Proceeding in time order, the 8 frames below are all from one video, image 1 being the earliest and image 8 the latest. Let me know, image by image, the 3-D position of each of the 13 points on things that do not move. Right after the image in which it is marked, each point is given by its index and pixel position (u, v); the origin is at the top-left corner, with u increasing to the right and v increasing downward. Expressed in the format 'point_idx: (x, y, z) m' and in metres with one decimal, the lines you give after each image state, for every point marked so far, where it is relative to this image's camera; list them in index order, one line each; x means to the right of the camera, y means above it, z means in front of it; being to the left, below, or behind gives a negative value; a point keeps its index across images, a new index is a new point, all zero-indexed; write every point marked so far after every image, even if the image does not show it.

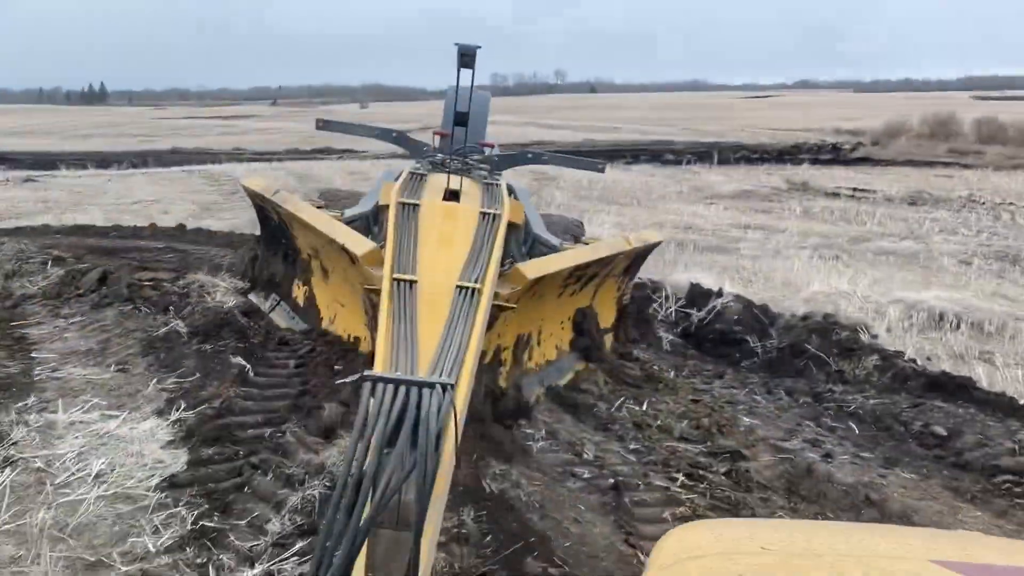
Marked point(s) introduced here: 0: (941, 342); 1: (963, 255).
0: (+3.4, -0.4, +7.0) m
1: (+6.4, +0.5, +12.6) m
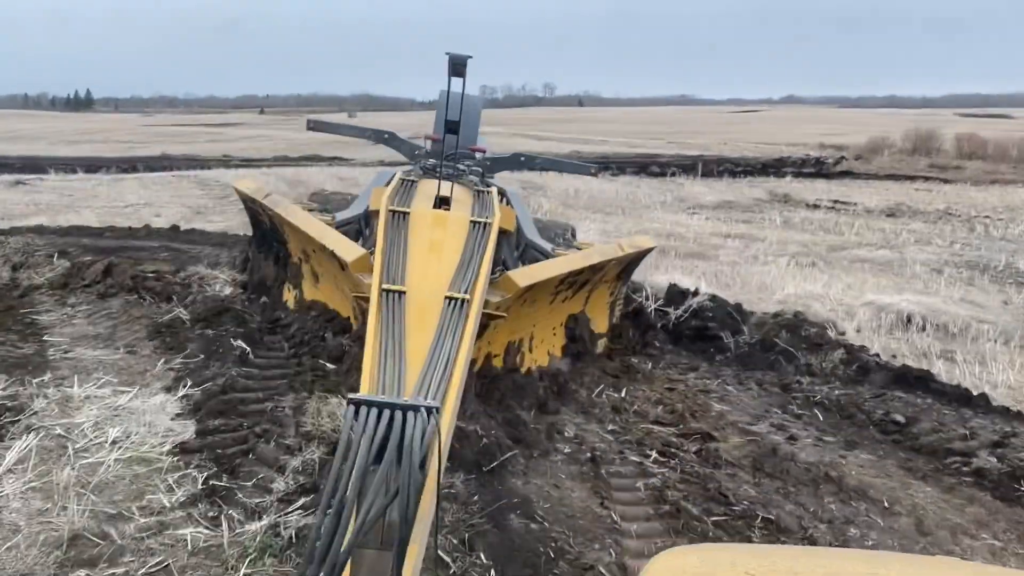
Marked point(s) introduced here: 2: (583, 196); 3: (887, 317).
0: (+3.3, -0.4, +7.4) m
1: (+6.2, +0.4, +13.0) m
2: (+1.6, +2.0, +19.5) m
3: (+3.4, -0.3, +8.2) m
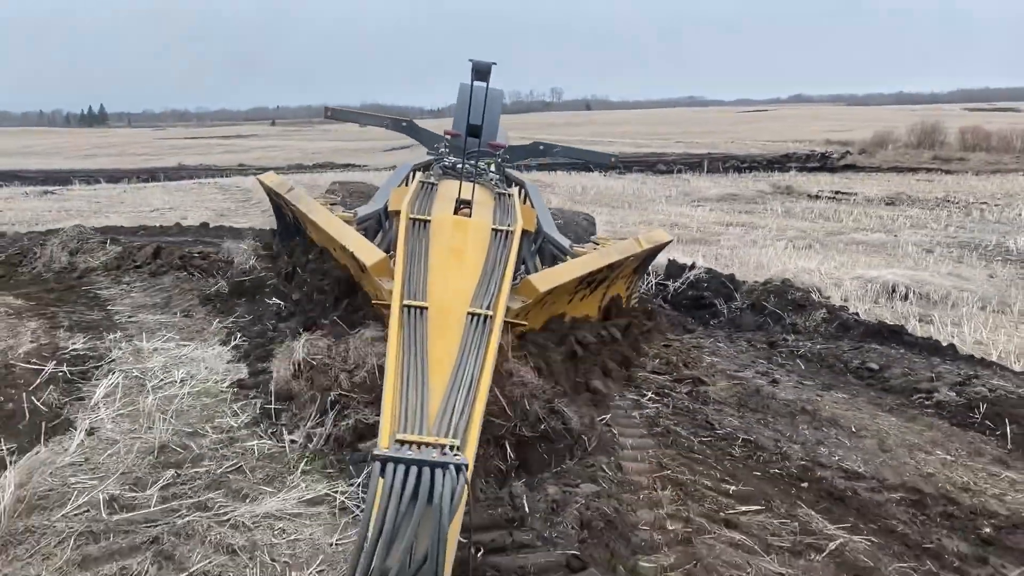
0: (+3.4, -0.1, +7.9) m
1: (+6.4, +0.7, +13.5) m
2: (+1.8, +2.2, +20.1) m
3: (+3.6, 0.0, +8.7) m
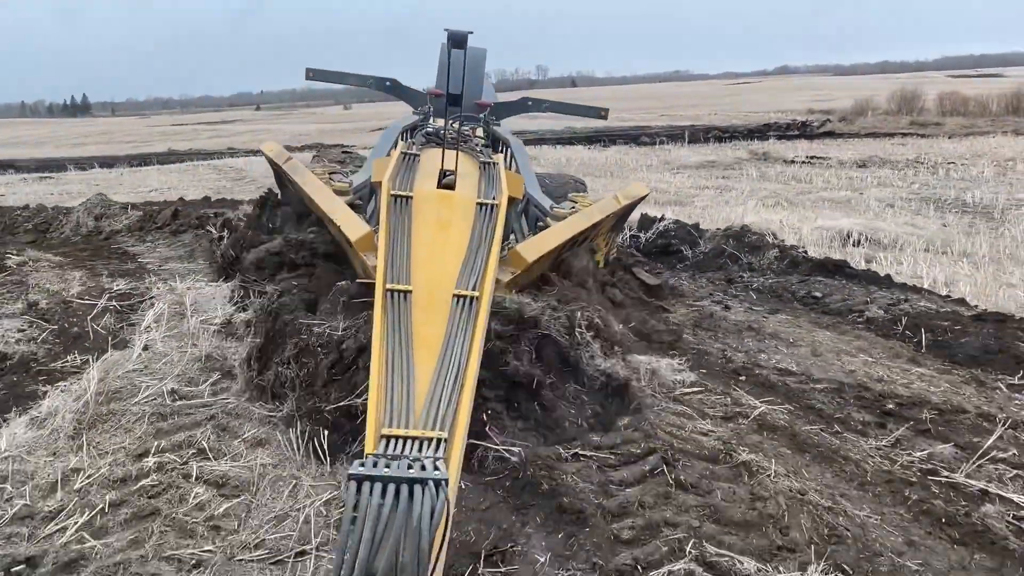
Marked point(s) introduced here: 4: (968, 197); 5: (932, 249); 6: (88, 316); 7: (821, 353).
0: (+3.2, +0.4, +8.7) m
1: (+6.1, +1.4, +14.3) m
2: (+1.4, +2.9, +20.9) m
3: (+3.4, +0.6, +9.5) m
4: (+7.3, +1.5, +14.3) m
5: (+4.3, +0.4, +9.1) m
6: (-2.3, -0.1, +4.9) m
7: (+1.9, -0.4, +5.4) m
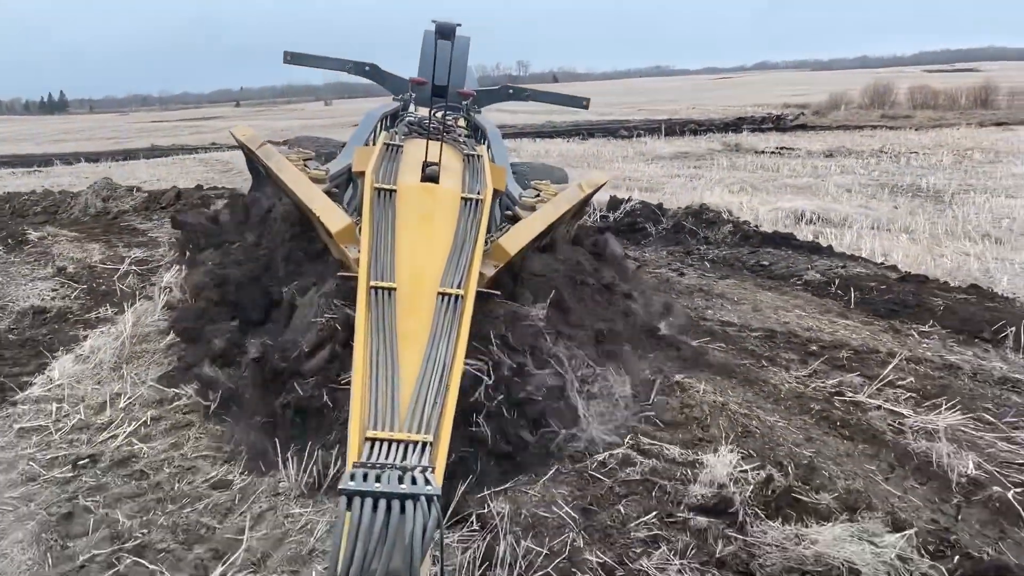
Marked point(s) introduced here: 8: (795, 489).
0: (+3.0, +0.7, +9.5) m
1: (+5.8, +1.8, +15.1) m
2: (+0.9, +3.3, +21.5) m
3: (+3.1, +0.9, +10.3) m
4: (+7.0, +1.8, +15.1) m
5: (+4.0, +0.7, +9.8) m
6: (-2.5, +0.1, +5.5) m
7: (+1.7, -0.1, +6.1) m
8: (+1.0, -0.7, +3.2) m
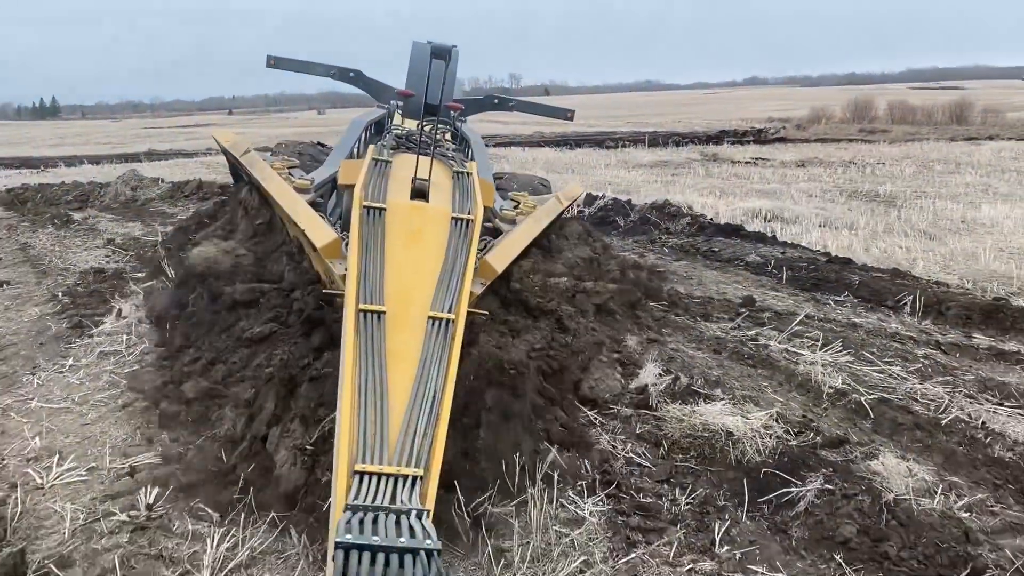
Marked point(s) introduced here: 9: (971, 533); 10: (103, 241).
0: (+2.8, +0.8, +10.5) m
1: (+5.5, +1.8, +16.3) m
2: (+0.6, +3.2, +22.6) m
3: (+3.0, +1.0, +11.4) m
4: (+6.7, +1.8, +16.2) m
5: (+3.9, +0.8, +10.9) m
6: (-2.6, +0.3, +6.5) m
7: (+1.6, 0.0, +7.2) m
8: (+0.9, -0.5, +4.3) m
9: (+1.6, -0.9, +3.2) m
10: (-3.2, +0.4, +6.9) m
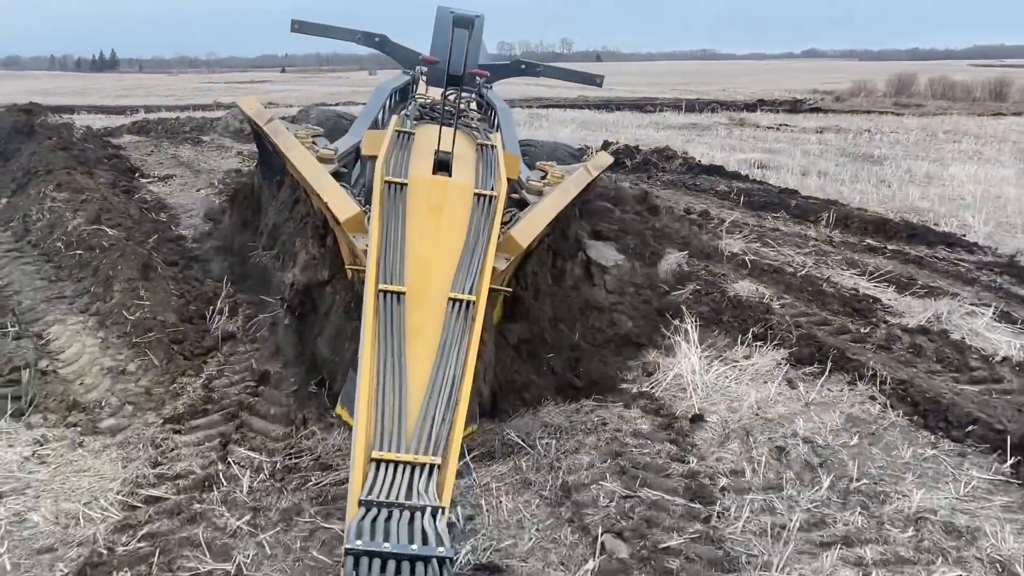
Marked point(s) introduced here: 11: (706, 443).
0: (+3.2, +1.8, +12.7) m
1: (+6.3, +2.8, +18.3) m
2: (+1.7, +4.7, +24.8) m
3: (+3.4, +1.9, +13.5) m
4: (+7.5, +2.8, +18.2) m
5: (+4.3, +1.7, +13.0) m
6: (-2.4, +1.3, +9.0) m
7: (+1.8, +0.9, +9.4) m
8: (+0.9, +0.3, +6.6) m
9: (+1.6, -0.1, +5.5) m
10: (-3.0, +1.4, +9.4) m
11: (+0.9, -0.7, +4.1) m
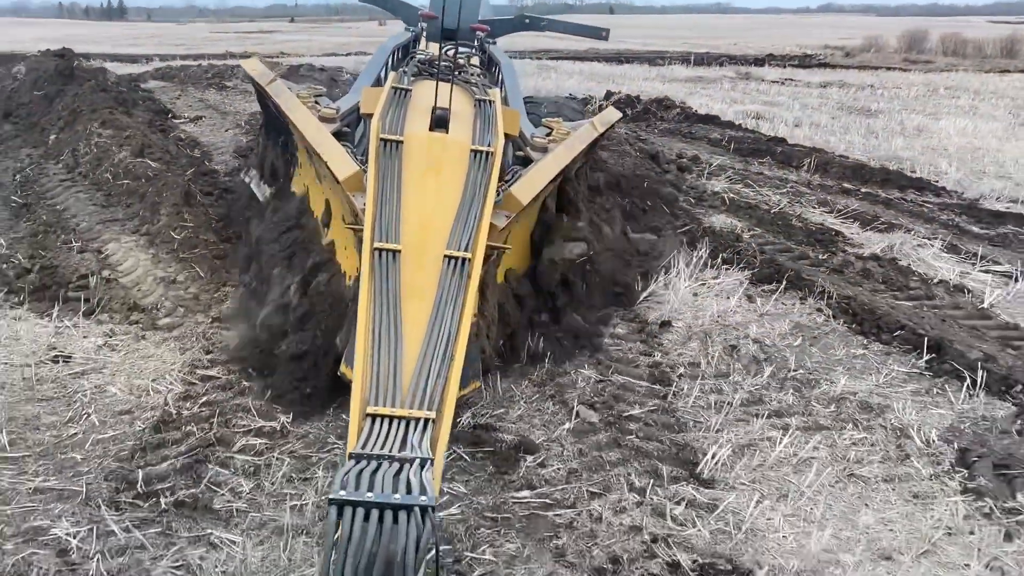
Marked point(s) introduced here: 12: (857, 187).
0: (+3.3, +2.6, +13.3) m
1: (+6.4, +3.9, +18.8) m
2: (+2.0, +6.2, +25.2) m
3: (+3.5, +2.8, +14.1) m
4: (+7.6, +3.8, +18.7) m
5: (+4.4, +2.6, +13.6) m
6: (-2.4, +2.0, +9.7) m
7: (+1.8, +1.6, +10.1) m
8: (+1.0, +0.8, +7.3) m
9: (+1.6, +0.3, +6.2) m
10: (-2.9, +2.2, +10.0) m
11: (+0.9, -0.3, +4.9) m
12: (+3.3, +1.0, +8.6) m
